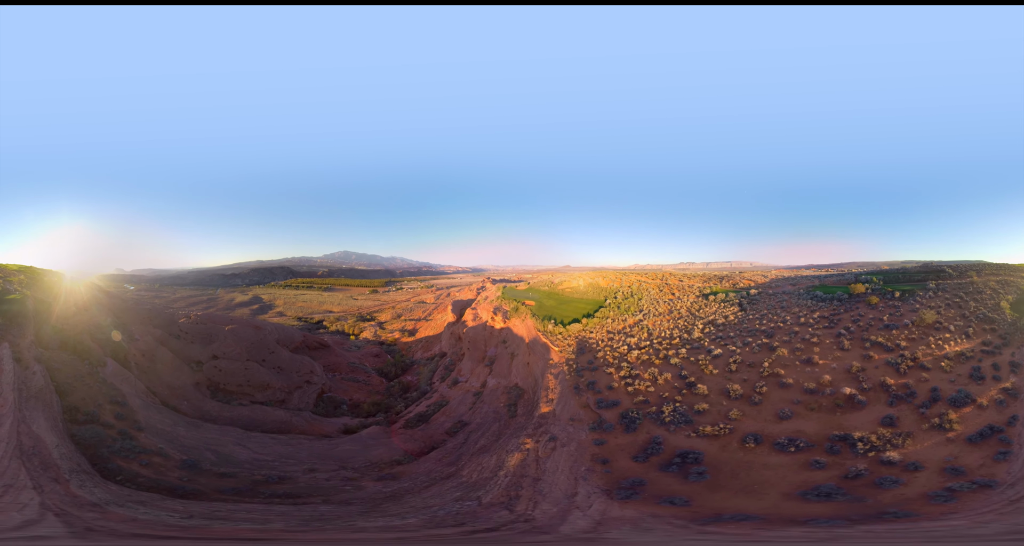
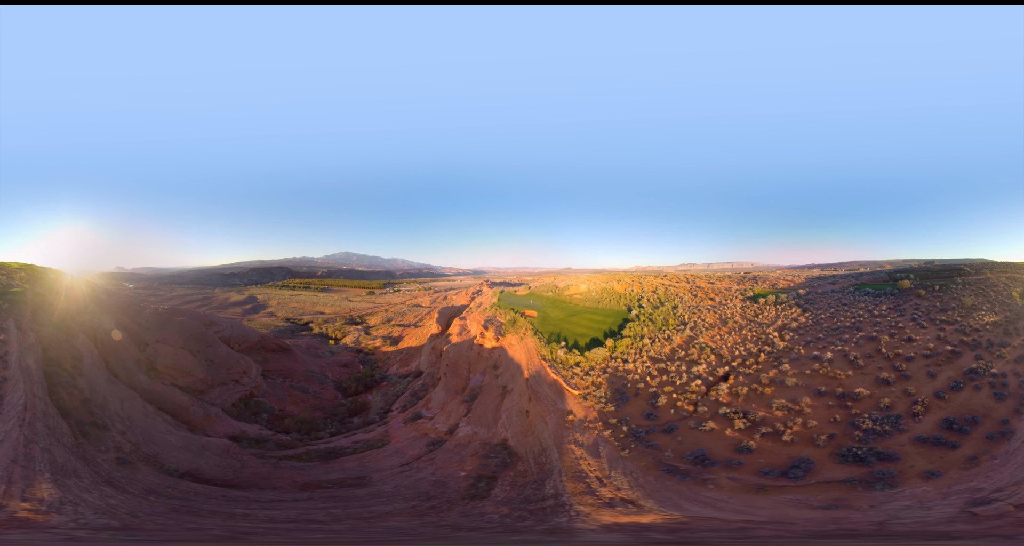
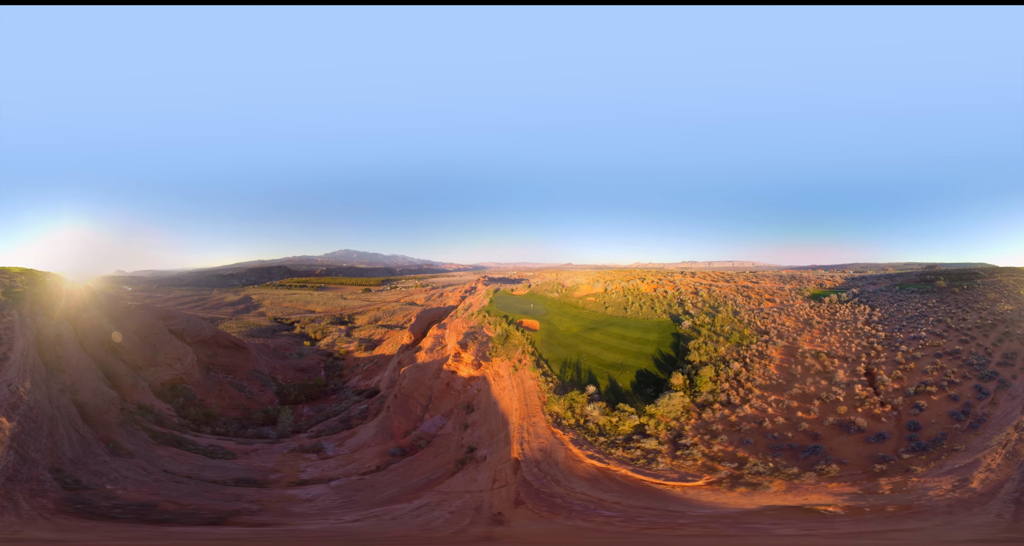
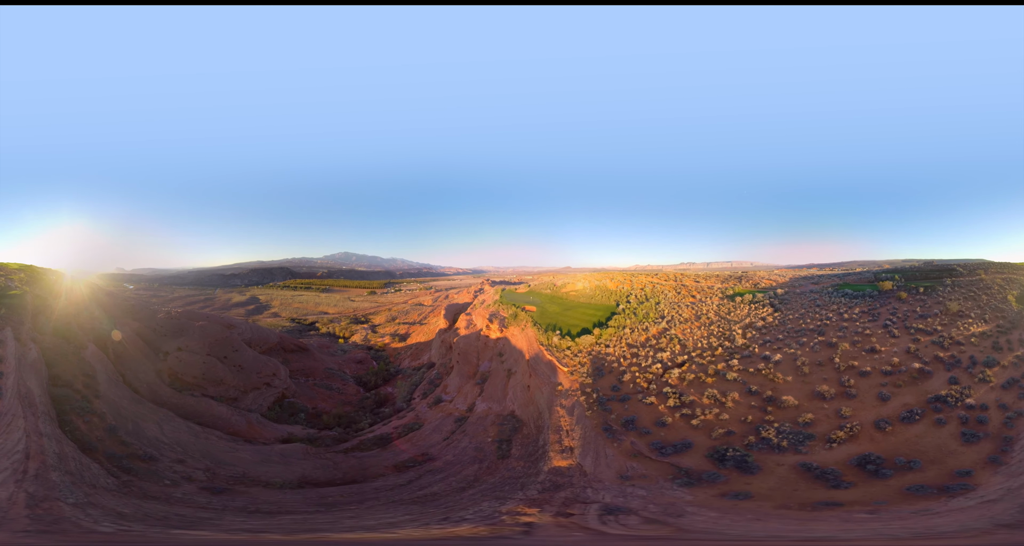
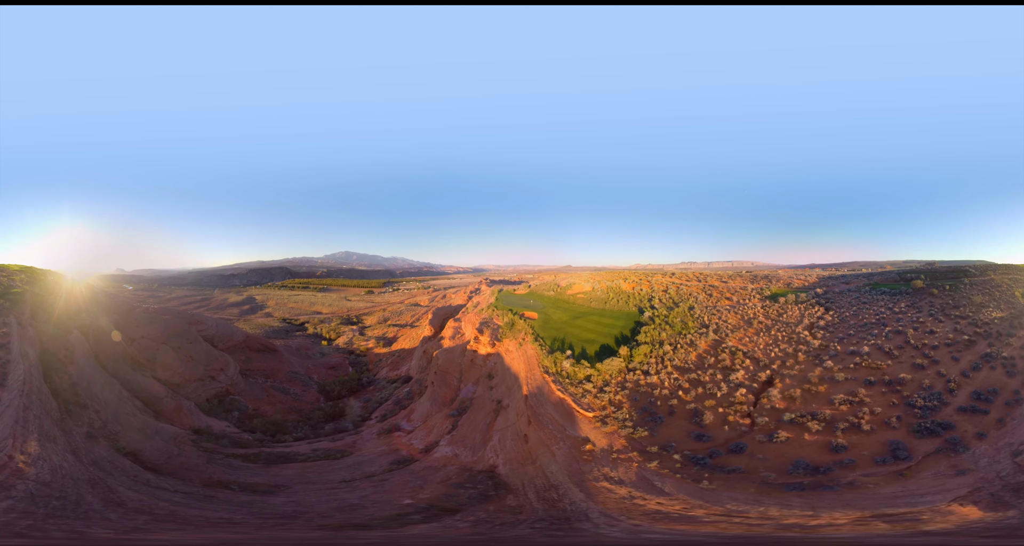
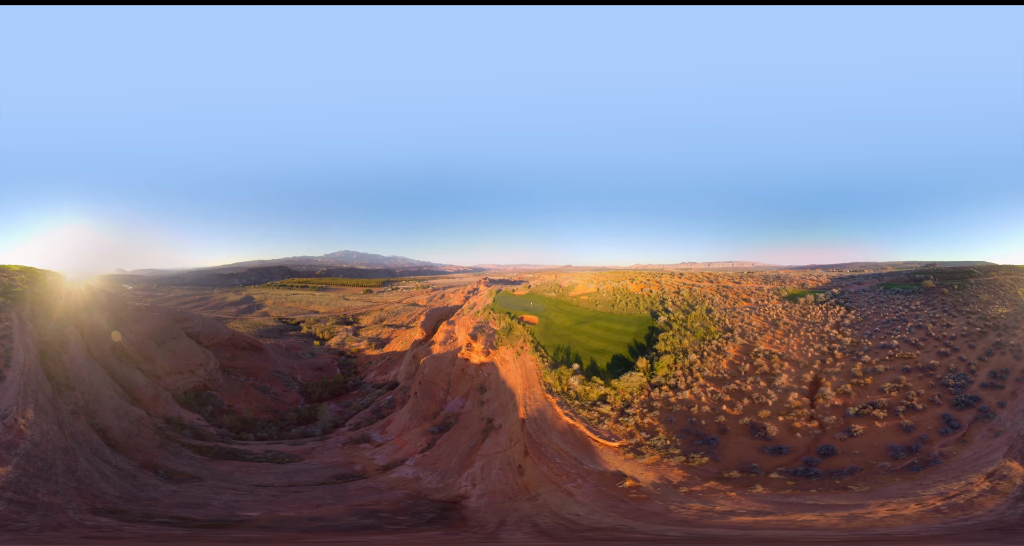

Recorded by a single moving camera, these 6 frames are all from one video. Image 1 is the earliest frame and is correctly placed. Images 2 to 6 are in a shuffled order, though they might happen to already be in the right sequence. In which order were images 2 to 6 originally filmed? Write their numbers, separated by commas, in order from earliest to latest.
4, 2, 5, 6, 3
